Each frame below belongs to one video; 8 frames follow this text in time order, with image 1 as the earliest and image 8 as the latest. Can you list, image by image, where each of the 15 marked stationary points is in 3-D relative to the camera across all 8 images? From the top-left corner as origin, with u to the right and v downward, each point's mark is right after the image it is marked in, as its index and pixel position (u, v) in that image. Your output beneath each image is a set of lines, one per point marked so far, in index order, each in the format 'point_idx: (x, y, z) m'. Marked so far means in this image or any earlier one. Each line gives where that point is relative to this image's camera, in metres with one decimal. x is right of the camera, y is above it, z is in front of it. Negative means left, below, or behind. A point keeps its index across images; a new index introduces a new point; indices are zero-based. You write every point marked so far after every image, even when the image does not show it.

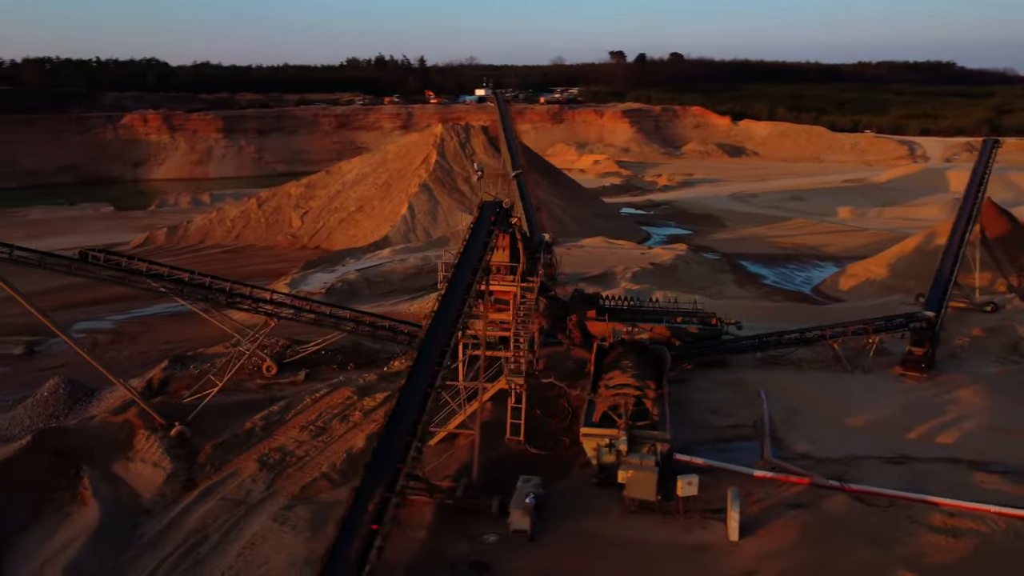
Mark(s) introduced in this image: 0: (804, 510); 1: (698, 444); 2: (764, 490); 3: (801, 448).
0: (+4.2, -3.2, +11.8) m
1: (+3.3, -2.7, +14.2) m
2: (+3.8, -3.1, +12.3) m
3: (+5.1, -2.8, +14.2) m
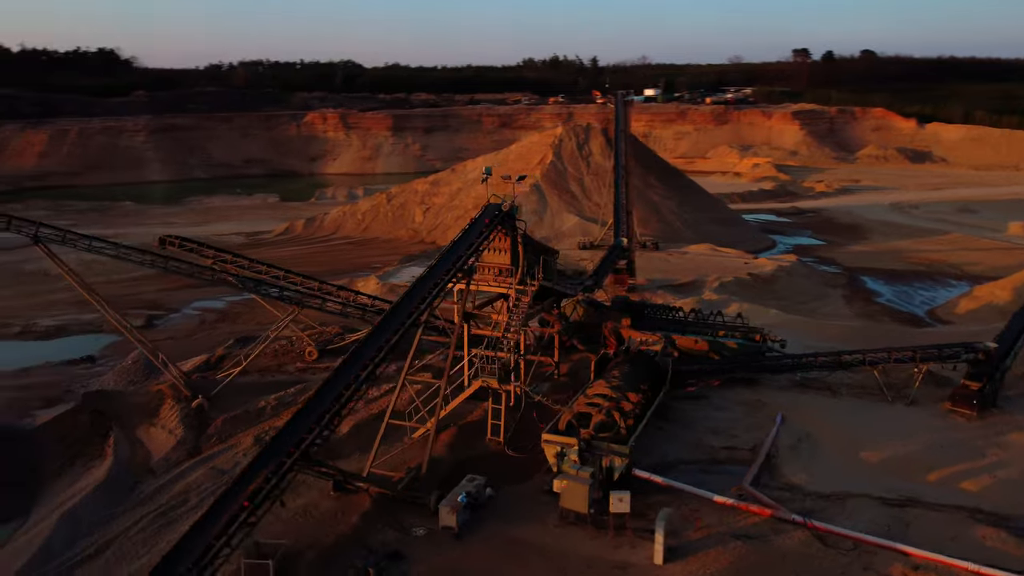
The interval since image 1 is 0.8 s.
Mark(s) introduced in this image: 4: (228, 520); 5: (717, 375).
0: (+3.3, -3.5, +11.1) m
1: (+2.8, -3.0, +13.6) m
2: (+3.0, -3.3, +11.7) m
3: (+4.6, -3.1, +13.3) m
4: (-3.2, -2.7, +9.0) m
5: (+4.3, -1.8, +17.0) m
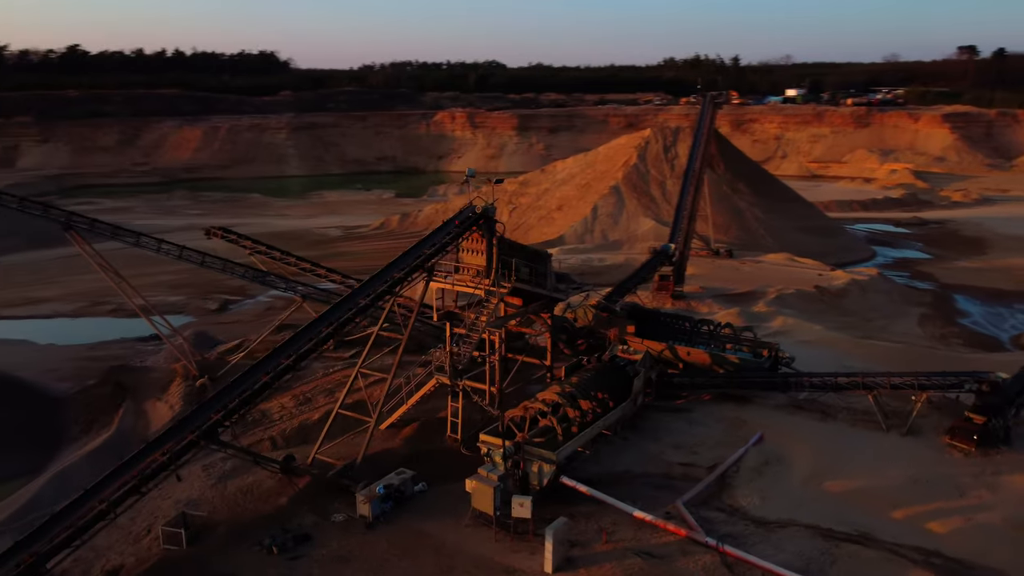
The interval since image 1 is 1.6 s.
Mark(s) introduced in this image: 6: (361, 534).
0: (+1.9, -3.6, +10.8) m
1: (+1.9, -3.1, +13.4) m
2: (+1.7, -3.5, +11.4) m
3: (+3.6, -3.4, +12.7) m
4: (-4.9, -2.5, +9.9) m
5: (+4.0, -2.0, +16.4) m
6: (-2.1, -3.5, +11.5) m
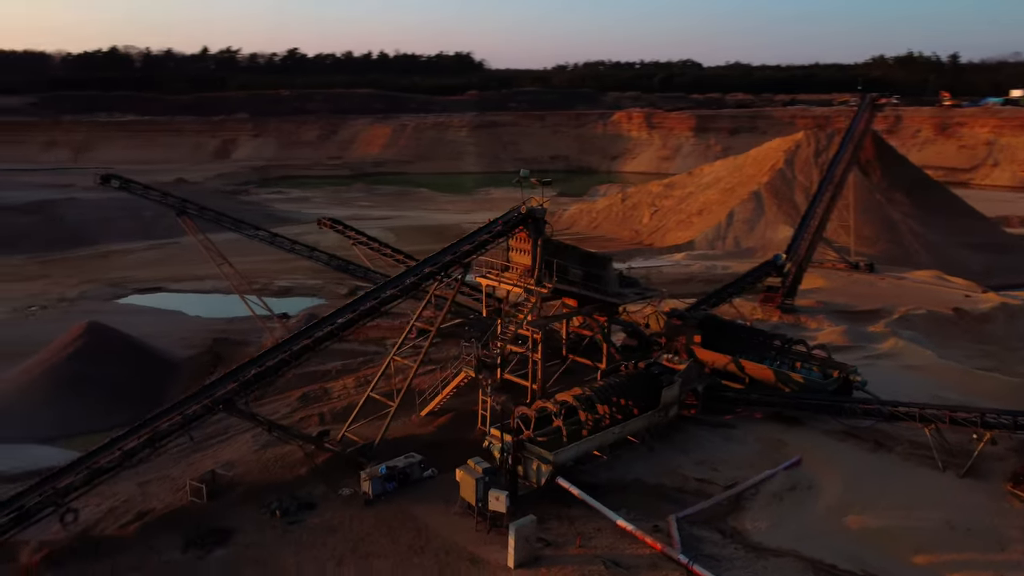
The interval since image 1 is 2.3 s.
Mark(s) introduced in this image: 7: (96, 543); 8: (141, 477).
0: (+1.4, -3.7, +10.7) m
1: (+2.0, -3.2, +13.2) m
2: (+1.3, -3.6, +11.4) m
3: (+3.5, -3.6, +12.1) m
4: (-5.3, -2.2, +11.4) m
5: (+4.8, -2.3, +15.7) m
6: (-2.3, -3.4, +12.3) m
7: (-5.8, -3.5, +11.2) m
8: (-6.3, -3.2, +13.7) m
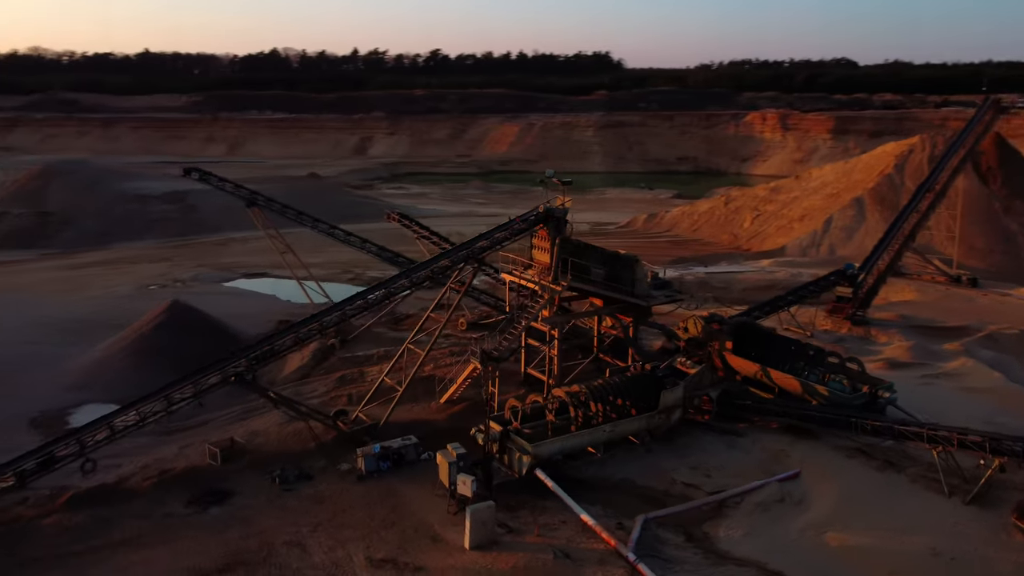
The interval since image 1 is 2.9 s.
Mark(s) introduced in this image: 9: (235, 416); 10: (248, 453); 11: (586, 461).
0: (+0.7, -3.7, +11.0) m
1: (+1.8, -3.2, +13.3) m
2: (+0.8, -3.5, +11.7) m
3: (+3.1, -3.6, +12.0) m
4: (-5.7, -1.9, +12.8) m
5: (+5.0, -2.4, +15.3) m
6: (-2.6, -3.2, +13.2) m
7: (-6.3, -3.2, +12.7) m
8: (-6.3, -2.9, +15.3) m
9: (-5.6, -2.6, +16.5) m
10: (-4.7, -2.9, +14.2) m
11: (+1.3, -3.0, +13.9) m
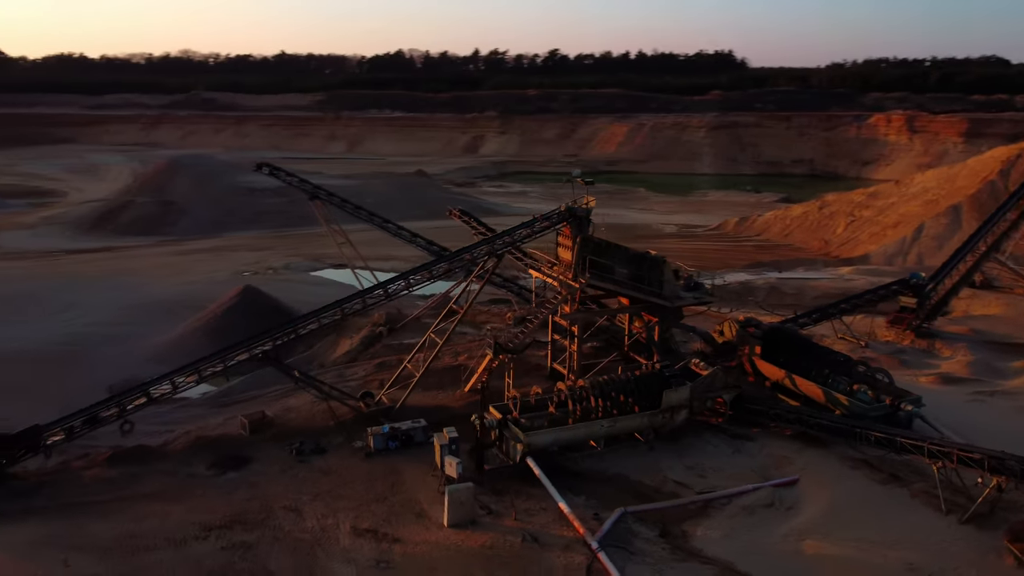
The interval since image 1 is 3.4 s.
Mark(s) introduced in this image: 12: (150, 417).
0: (+0.3, -3.6, +11.5) m
1: (+1.7, -3.2, +13.6) m
2: (+0.4, -3.5, +12.1) m
3: (+2.8, -3.7, +12.1) m
4: (-5.7, -1.6, +14.2) m
5: (+5.2, -2.5, +15.1) m
6: (-2.7, -3.0, +14.2) m
7: (-6.4, -2.9, +14.2) m
8: (-6.0, -2.6, +16.8) m
9: (-5.2, -2.3, +17.8) m
10: (-4.5, -2.6, +15.4) m
11: (+1.3, -2.9, +14.2) m
12: (-7.4, -2.6, +16.5) m
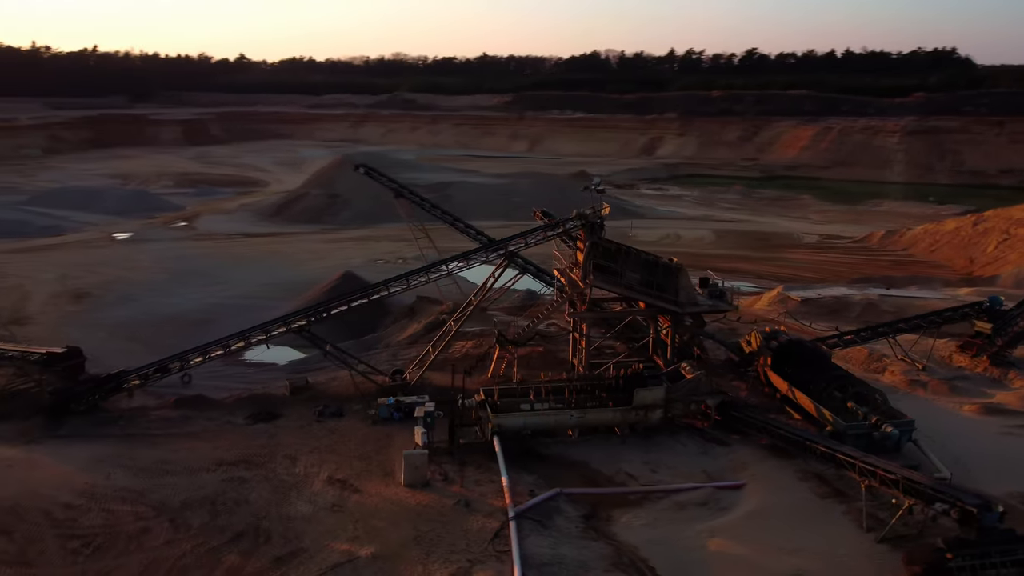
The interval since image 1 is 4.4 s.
0: (-0.8, -3.6, +13.1) m
1: (+1.1, -3.2, +14.8) m
2: (-0.5, -3.4, +13.7) m
3: (+1.7, -3.7, +13.1) m
4: (-5.8, -1.2, +17.2) m
5: (+4.9, -2.8, +15.4) m
6: (-3.0, -2.8, +16.4) m
7: (-6.5, -2.4, +17.3) m
8: (-5.5, -2.2, +19.7) m
9: (-4.4, -2.0, +20.6) m
10: (-4.4, -2.3, +18.1) m
11: (+0.9, -2.9, +15.5) m
12: (-6.9, -2.1, +19.8) m
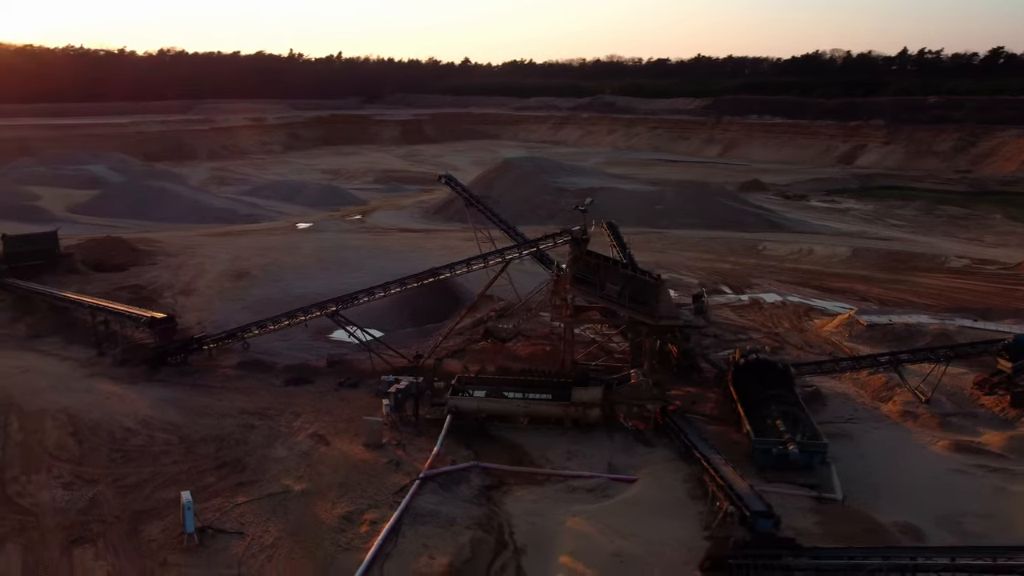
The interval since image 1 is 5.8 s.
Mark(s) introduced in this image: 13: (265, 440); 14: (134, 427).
0: (-2.4, -3.6, +16.1) m
1: (0.0, -3.4, +17.2) m
2: (-1.9, -3.4, +16.6) m
3: (+0.1, -3.9, +15.5) m
4: (-5.9, -0.9, +21.4) m
5: (+3.8, -3.2, +16.8) m
6: (-3.5, -2.7, +19.9) m
7: (-6.7, -2.1, +21.7) m
8: (-5.0, -1.9, +23.7) m
9: (-3.8, -1.8, +24.3) m
10: (-4.5, -2.1, +21.9) m
11: (-0.1, -3.1, +18.0) m
12: (-6.4, -1.8, +24.2) m
13: (-5.3, -3.3, +17.5) m
14: (-8.4, -3.1, +18.0) m
